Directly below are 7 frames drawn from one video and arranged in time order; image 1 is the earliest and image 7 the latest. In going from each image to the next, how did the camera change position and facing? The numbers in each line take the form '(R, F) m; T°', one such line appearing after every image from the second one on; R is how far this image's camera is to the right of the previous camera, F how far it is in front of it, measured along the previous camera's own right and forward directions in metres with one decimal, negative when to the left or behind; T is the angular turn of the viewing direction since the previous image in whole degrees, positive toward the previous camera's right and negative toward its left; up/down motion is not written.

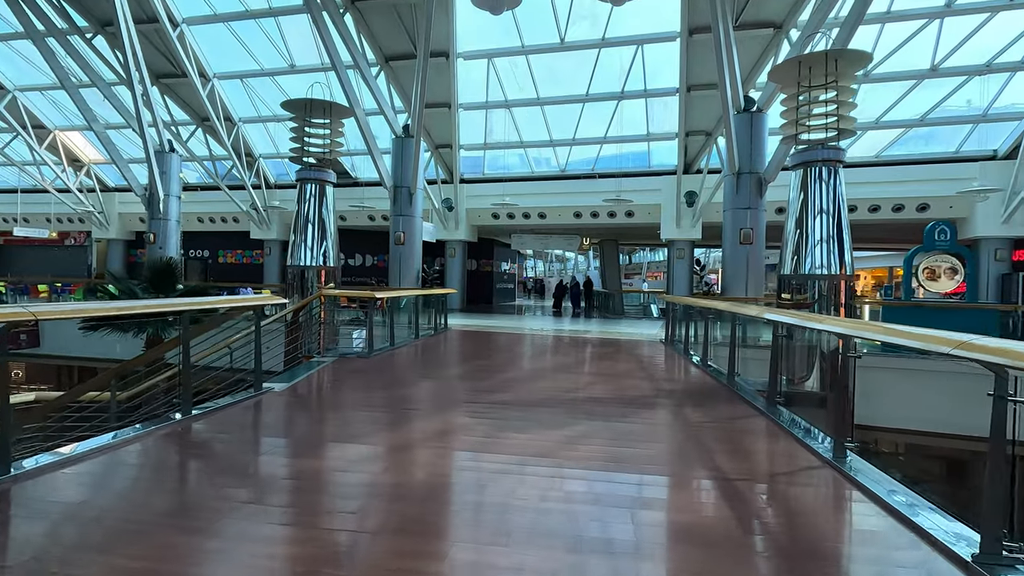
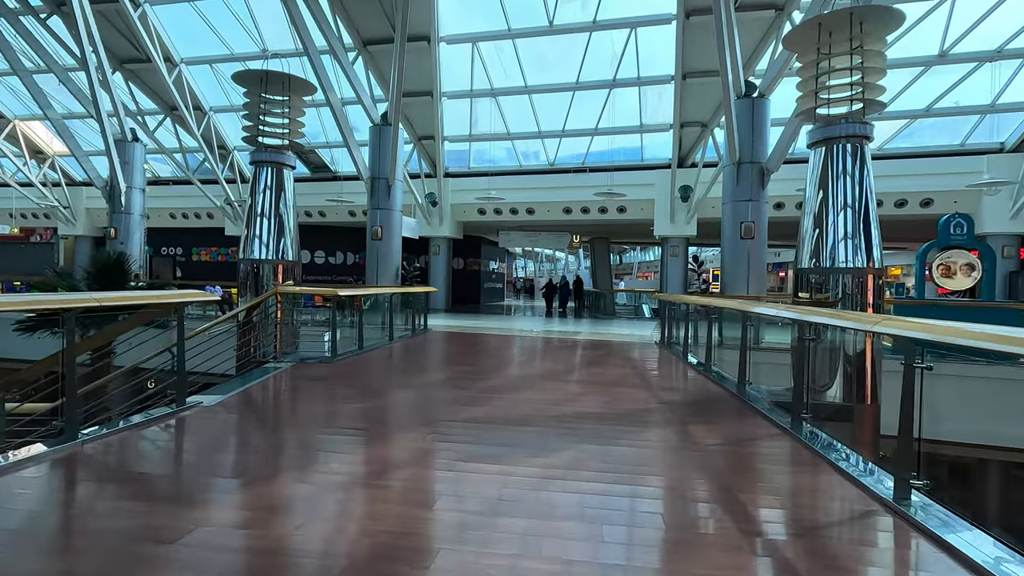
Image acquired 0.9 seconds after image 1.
(+0.1, +0.8) m; +1°
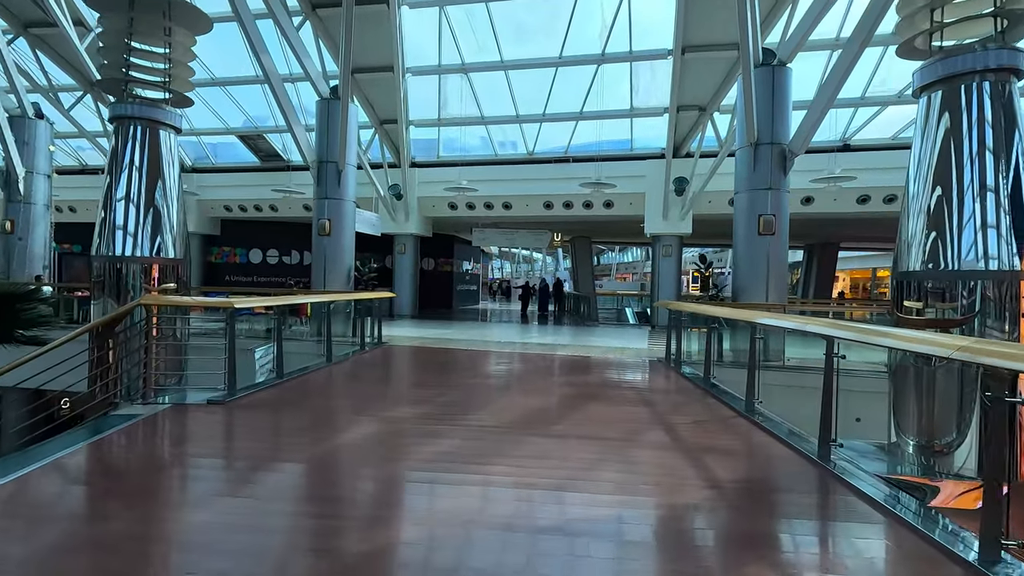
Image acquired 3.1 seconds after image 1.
(+0.1, +1.9) m; +3°
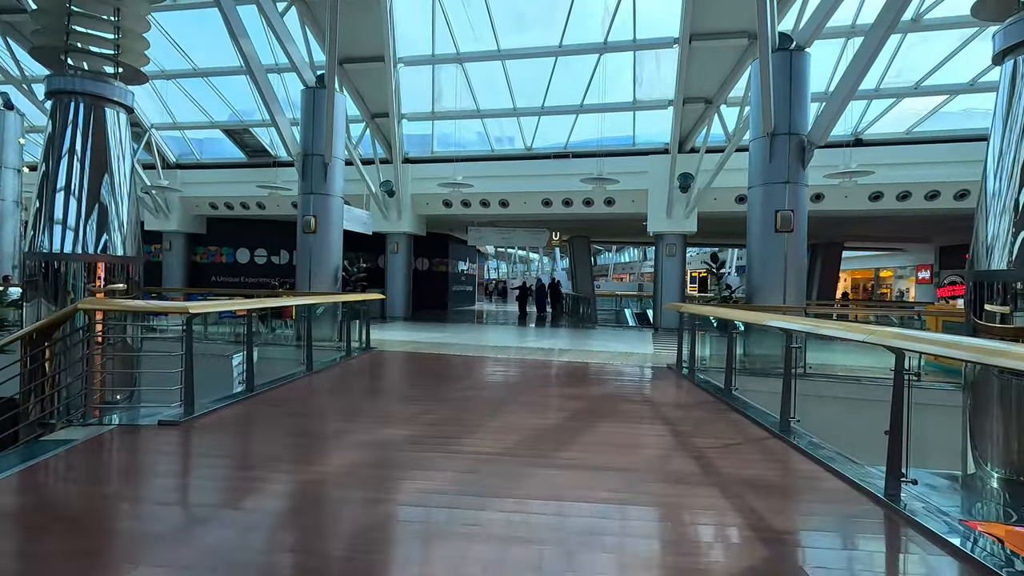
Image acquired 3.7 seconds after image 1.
(0.0, +0.6) m; 0°
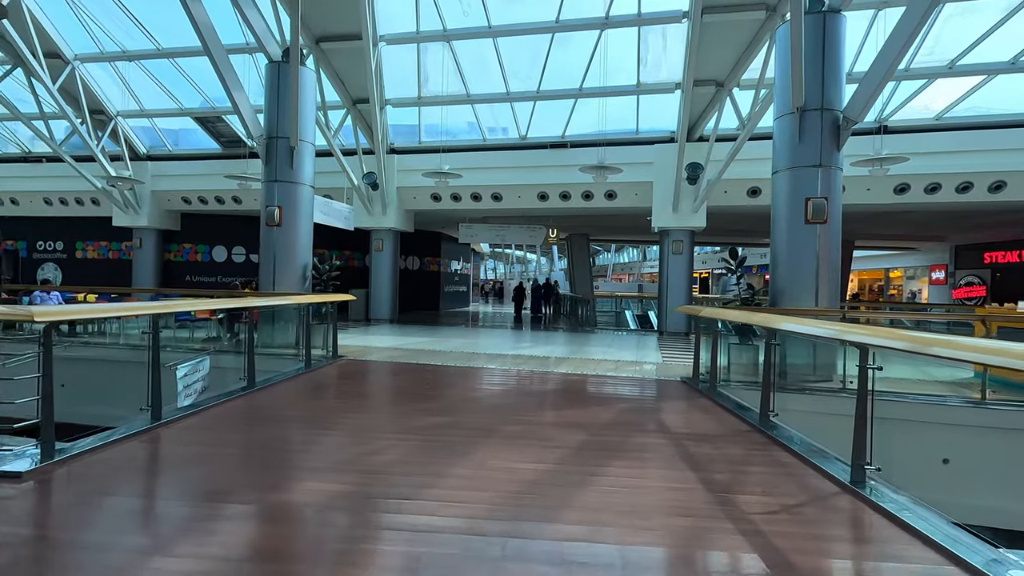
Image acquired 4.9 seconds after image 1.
(+0.1, +1.1) m; 0°
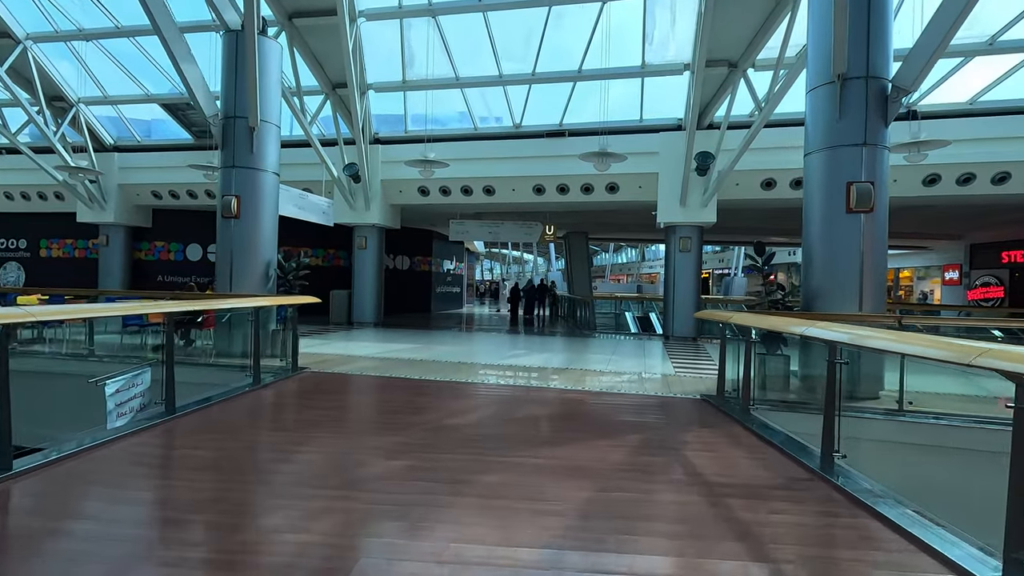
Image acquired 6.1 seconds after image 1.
(+0.1, +1.1) m; 0°
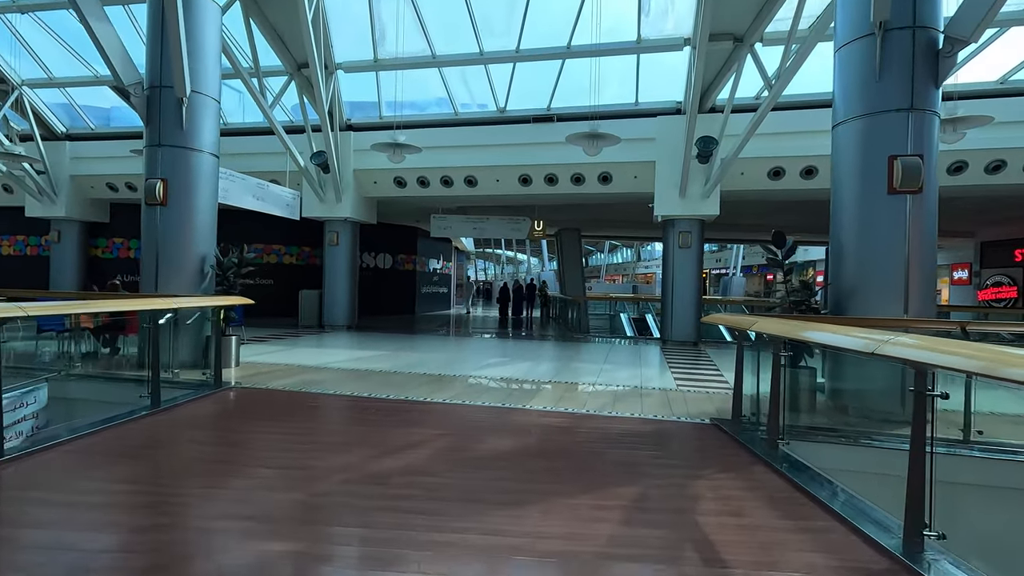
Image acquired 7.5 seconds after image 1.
(+0.3, +1.1) m; 0°
